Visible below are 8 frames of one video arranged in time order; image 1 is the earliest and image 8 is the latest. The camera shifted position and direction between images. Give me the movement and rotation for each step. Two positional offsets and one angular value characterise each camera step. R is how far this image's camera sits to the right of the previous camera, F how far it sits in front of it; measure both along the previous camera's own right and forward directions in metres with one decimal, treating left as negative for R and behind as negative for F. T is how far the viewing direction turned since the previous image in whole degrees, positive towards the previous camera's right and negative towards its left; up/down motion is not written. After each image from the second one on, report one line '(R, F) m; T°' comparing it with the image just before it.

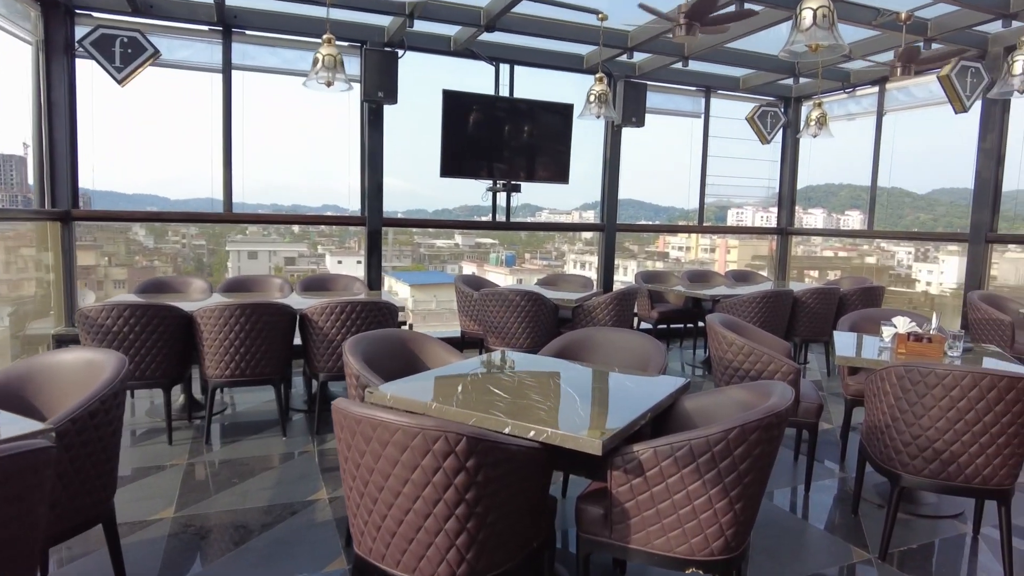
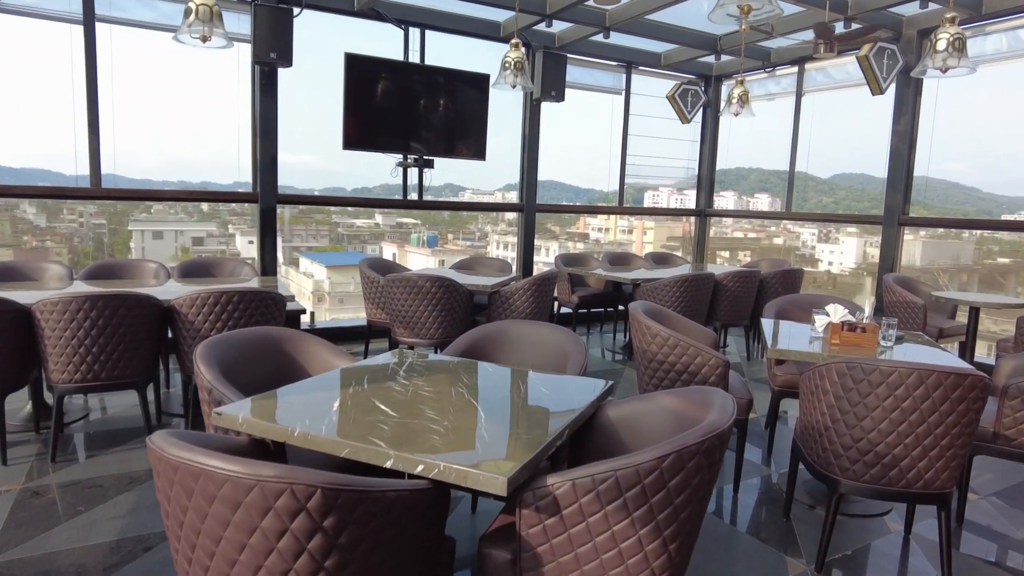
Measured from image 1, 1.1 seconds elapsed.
(+0.1, +0.4) m; +7°
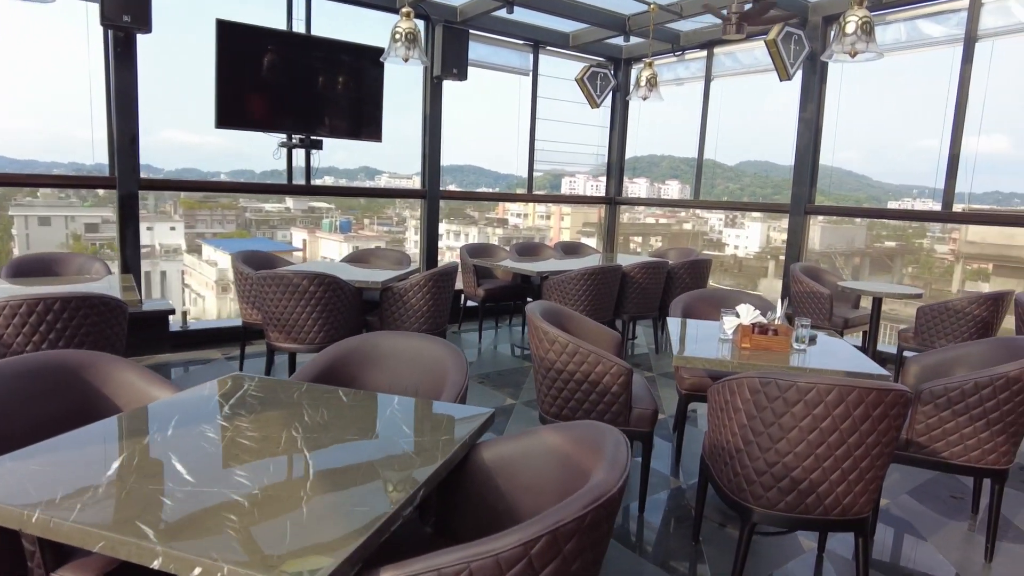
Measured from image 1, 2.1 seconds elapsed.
(+0.2, +0.4) m; +7°
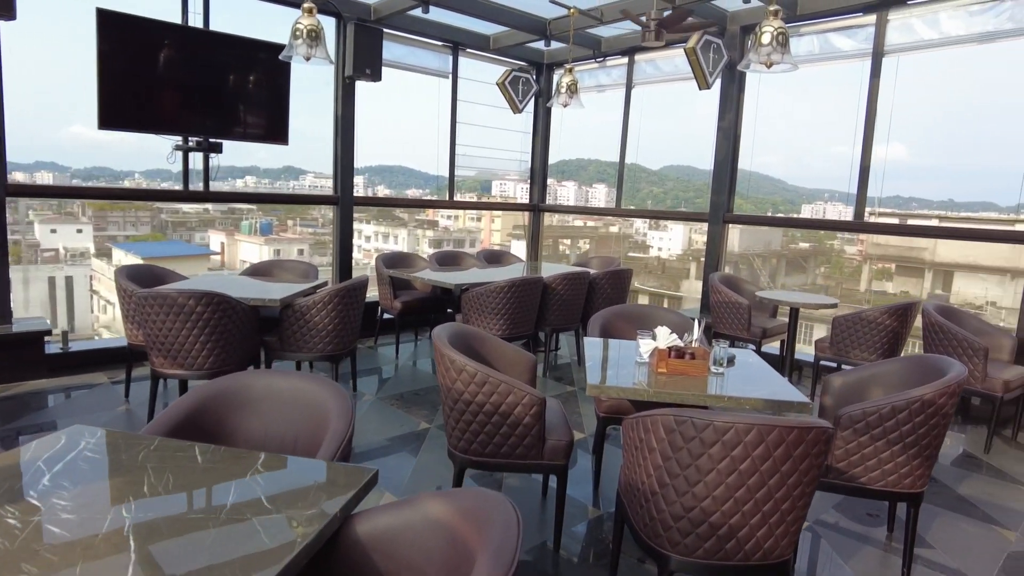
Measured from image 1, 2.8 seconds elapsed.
(+0.1, +0.2) m; +6°
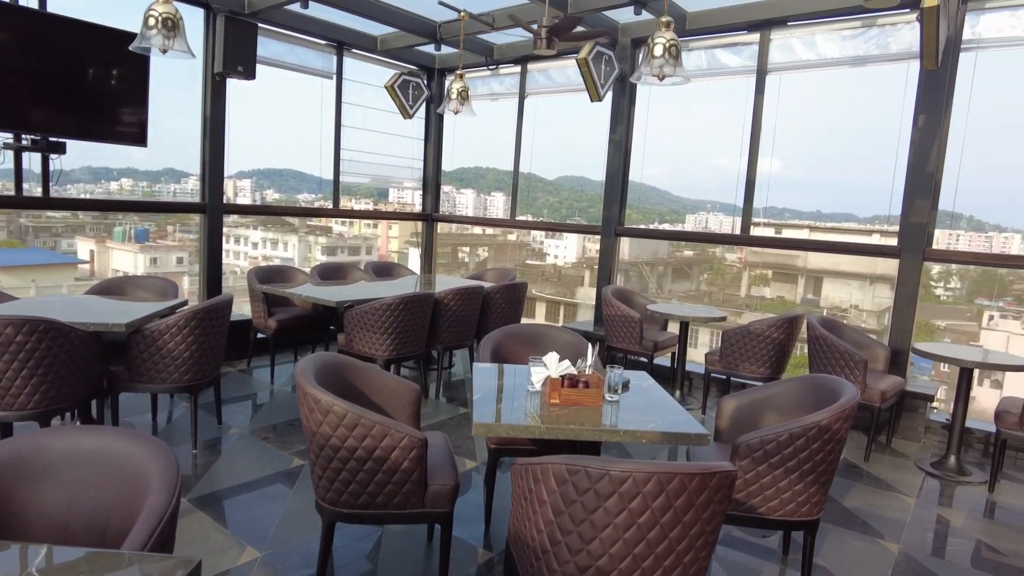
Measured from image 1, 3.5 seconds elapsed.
(+0.1, +0.2) m; +9°
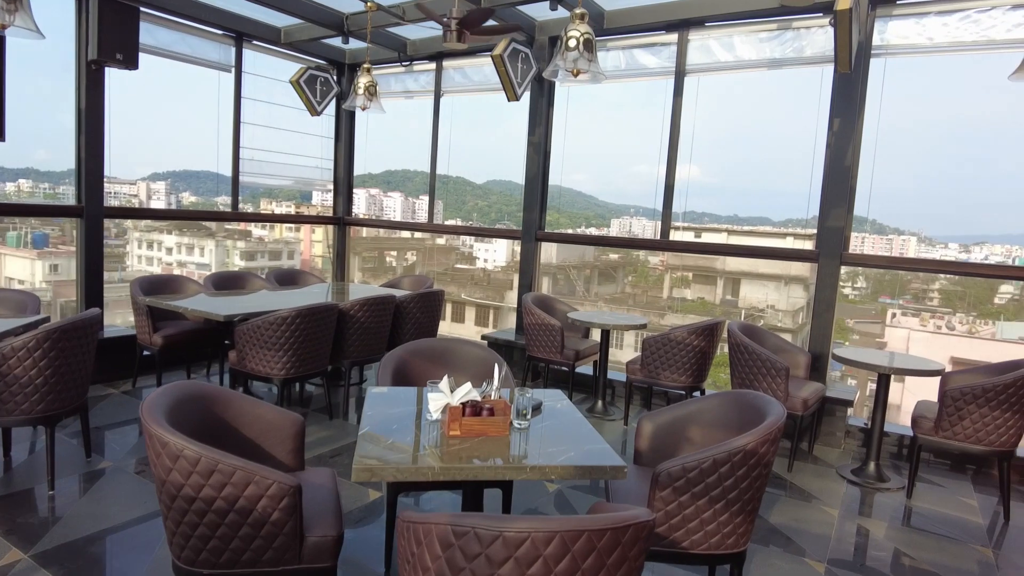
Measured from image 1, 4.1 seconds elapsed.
(+0.1, +0.3) m; +6°
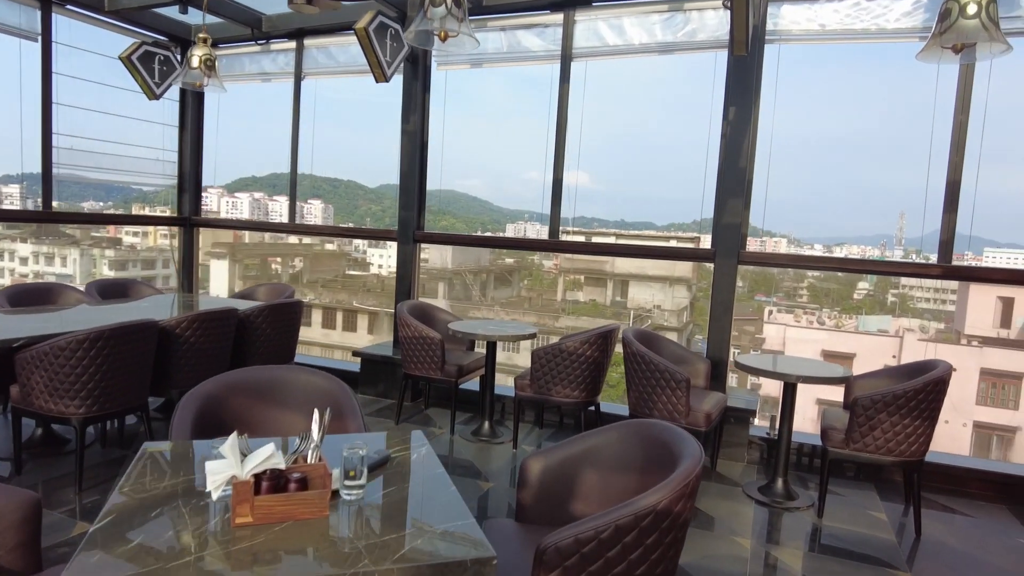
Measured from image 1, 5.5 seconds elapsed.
(+0.2, +0.6) m; +9°
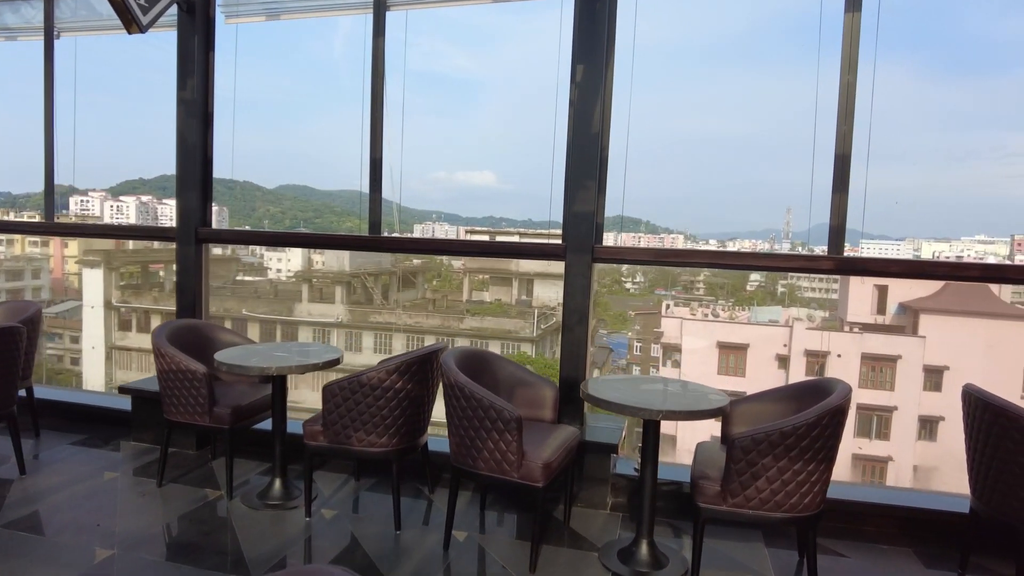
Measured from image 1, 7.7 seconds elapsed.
(+0.5, +0.9) m; +8°
